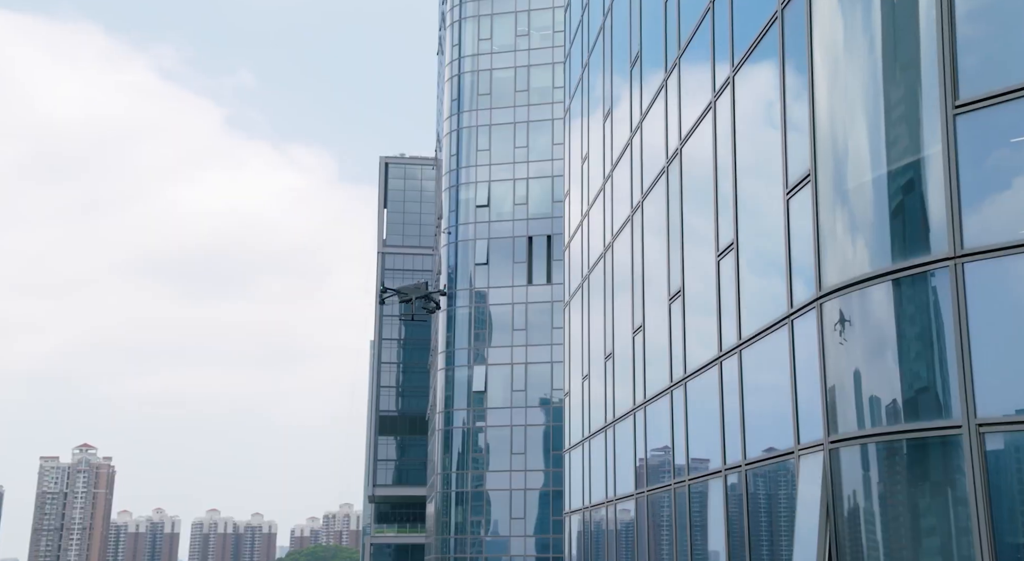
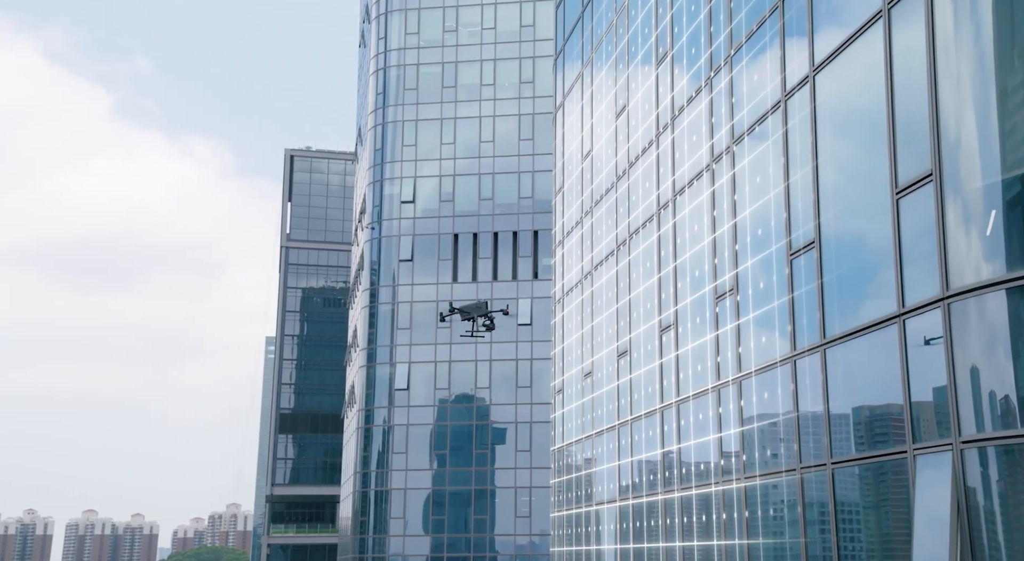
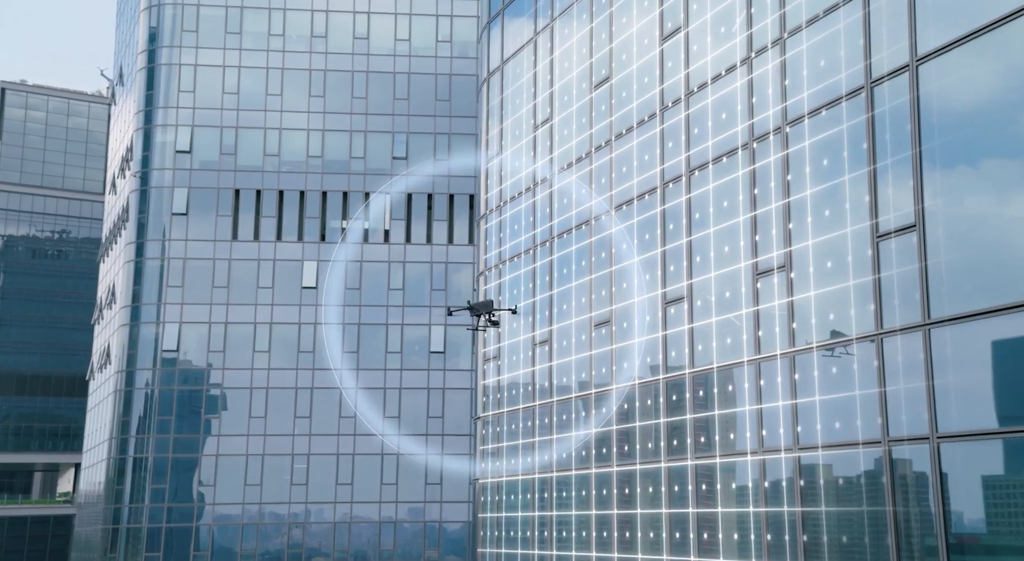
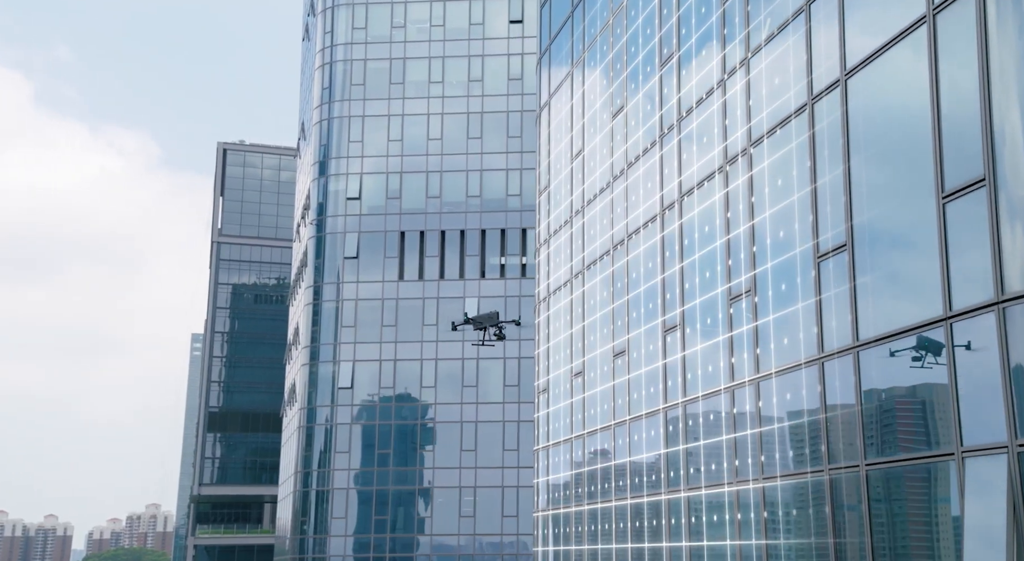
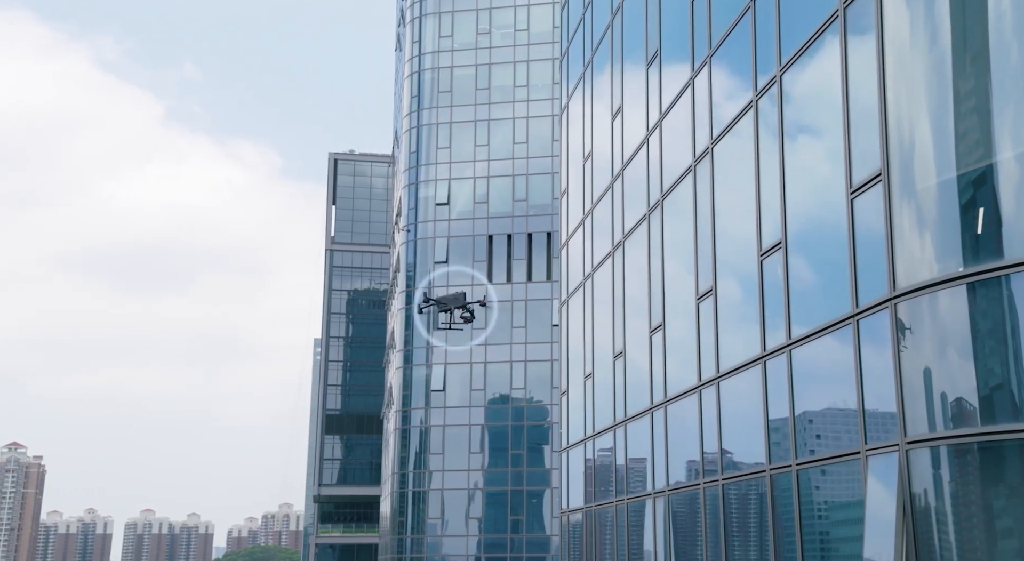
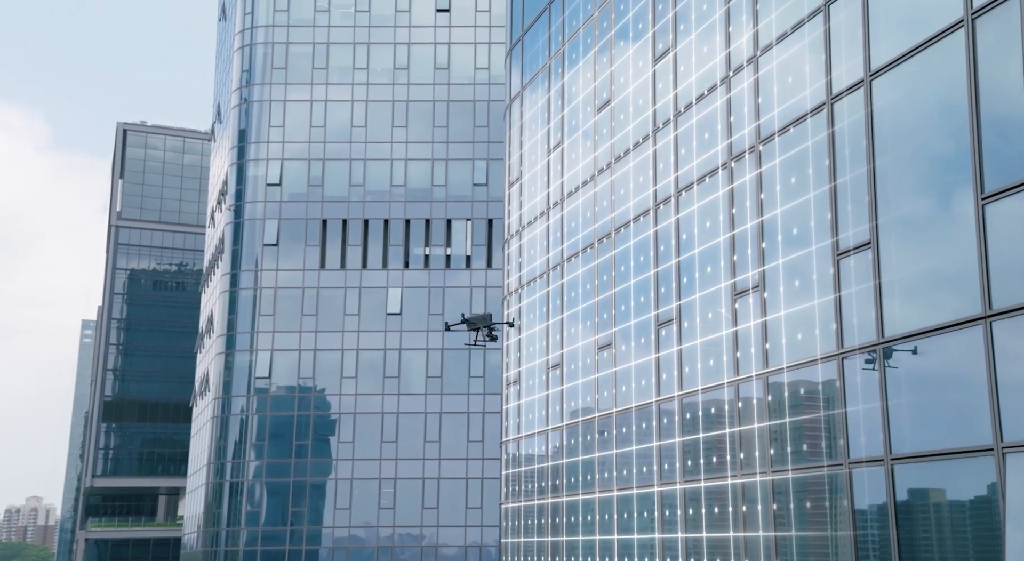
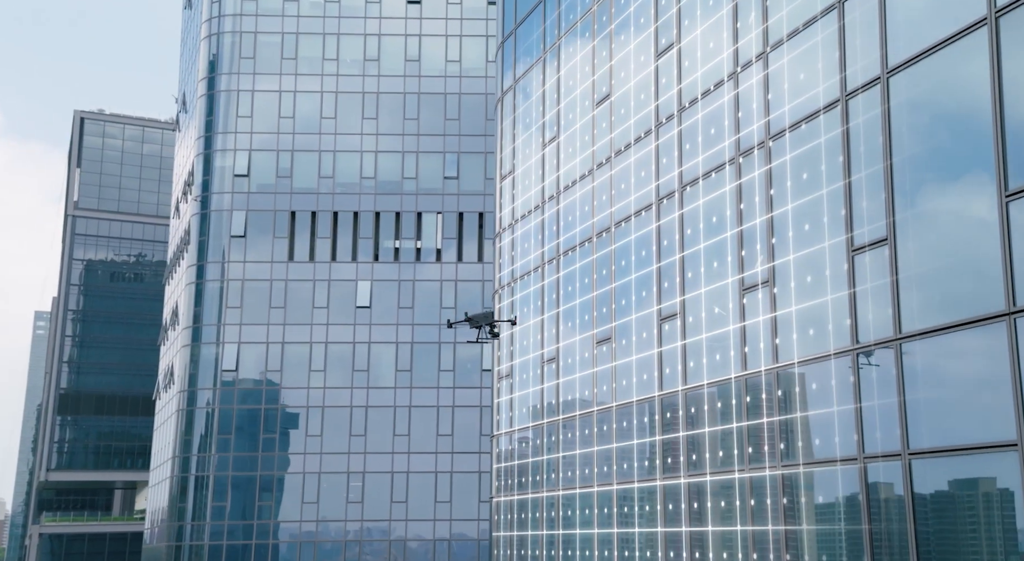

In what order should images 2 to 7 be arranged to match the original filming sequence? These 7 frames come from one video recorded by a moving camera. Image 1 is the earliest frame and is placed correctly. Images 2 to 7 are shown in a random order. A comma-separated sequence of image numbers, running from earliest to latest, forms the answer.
5, 2, 4, 6, 7, 3
